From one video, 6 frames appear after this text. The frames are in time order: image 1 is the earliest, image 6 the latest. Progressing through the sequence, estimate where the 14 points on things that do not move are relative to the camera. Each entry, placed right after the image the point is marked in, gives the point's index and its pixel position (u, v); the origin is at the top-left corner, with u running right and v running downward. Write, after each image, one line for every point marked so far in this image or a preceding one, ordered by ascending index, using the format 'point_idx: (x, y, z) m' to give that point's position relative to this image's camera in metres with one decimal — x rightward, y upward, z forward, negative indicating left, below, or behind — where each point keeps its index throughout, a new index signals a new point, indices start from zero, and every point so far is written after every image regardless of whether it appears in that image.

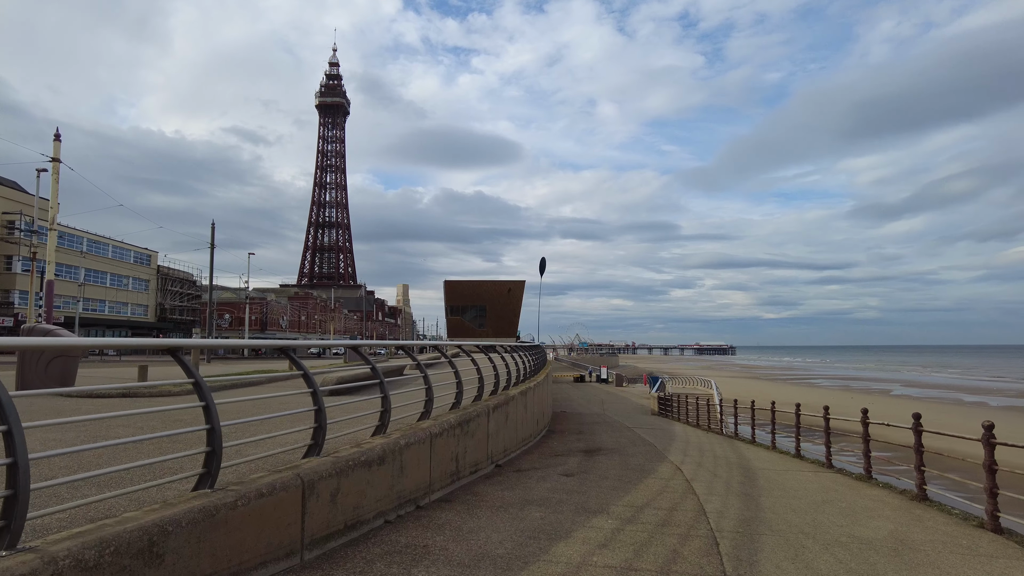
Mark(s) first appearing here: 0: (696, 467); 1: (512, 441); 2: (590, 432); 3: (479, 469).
0: (+3.0, -2.9, +9.9) m
1: (0.0, -2.5, +10.2) m
2: (+2.2, -4.0, +17.4) m
3: (-0.4, -2.4, +8.1) m
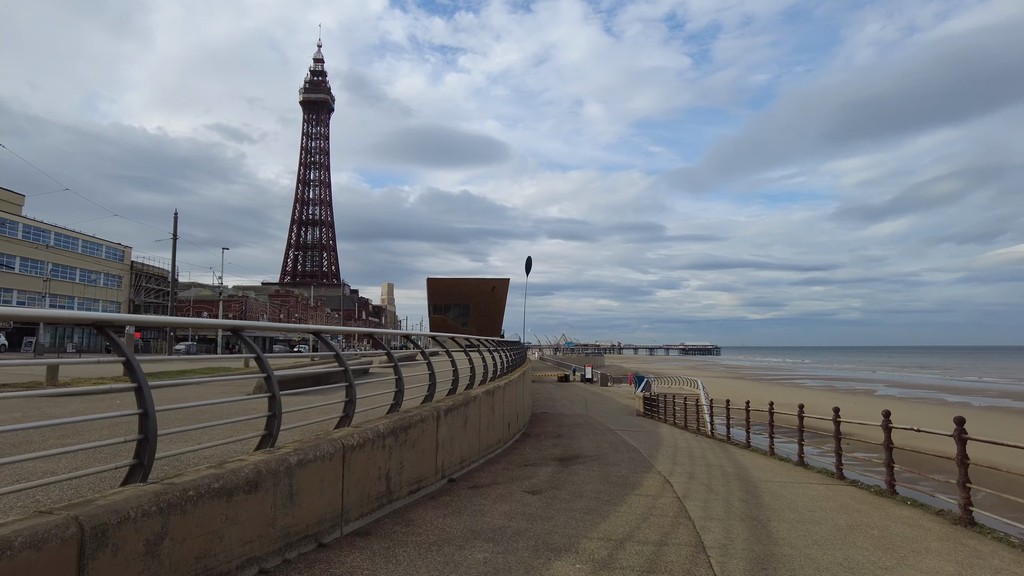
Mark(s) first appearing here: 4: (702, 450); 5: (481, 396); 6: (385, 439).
0: (+2.4, -2.6, +8.4) m
1: (-0.6, -2.3, +8.7) m
2: (+1.4, -3.8, +15.8) m
3: (-1.0, -2.1, +6.6) m
4: (+4.0, -3.5, +13.2) m
5: (-0.5, -1.7, +9.5) m
6: (-1.2, -1.4, +5.7) m
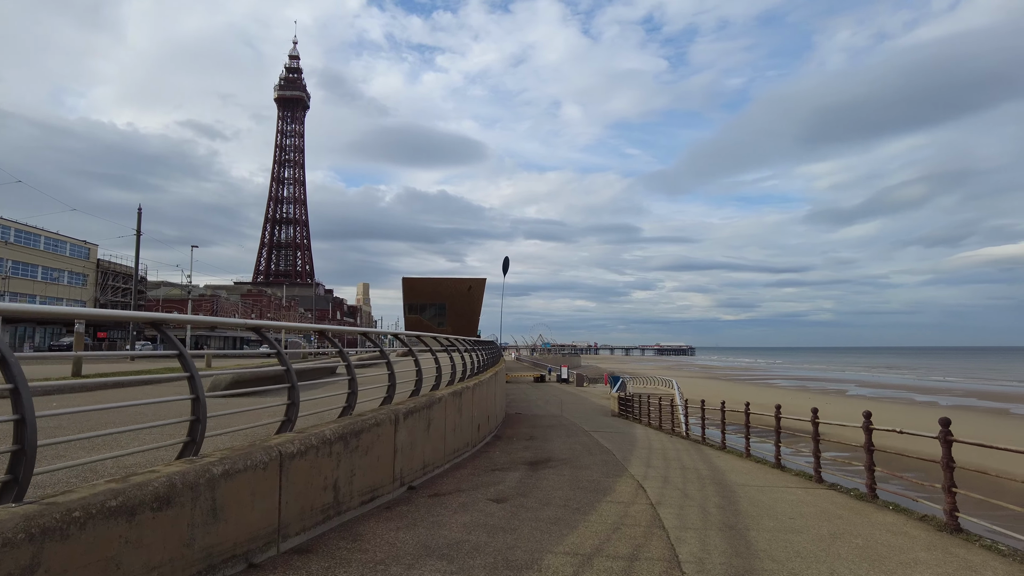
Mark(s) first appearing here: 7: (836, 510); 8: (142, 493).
0: (+2.0, -2.5, +8.0) m
1: (-1.0, -2.2, +8.2) m
2: (+0.7, -3.7, +15.4) m
3: (-1.3, -2.1, +6.1) m
4: (+3.4, -3.4, +12.8) m
5: (-1.0, -1.6, +9.0) m
6: (-1.5, -1.3, +5.2) m
7: (+3.5, -2.4, +6.7) m
8: (-1.9, -1.1, +3.2) m
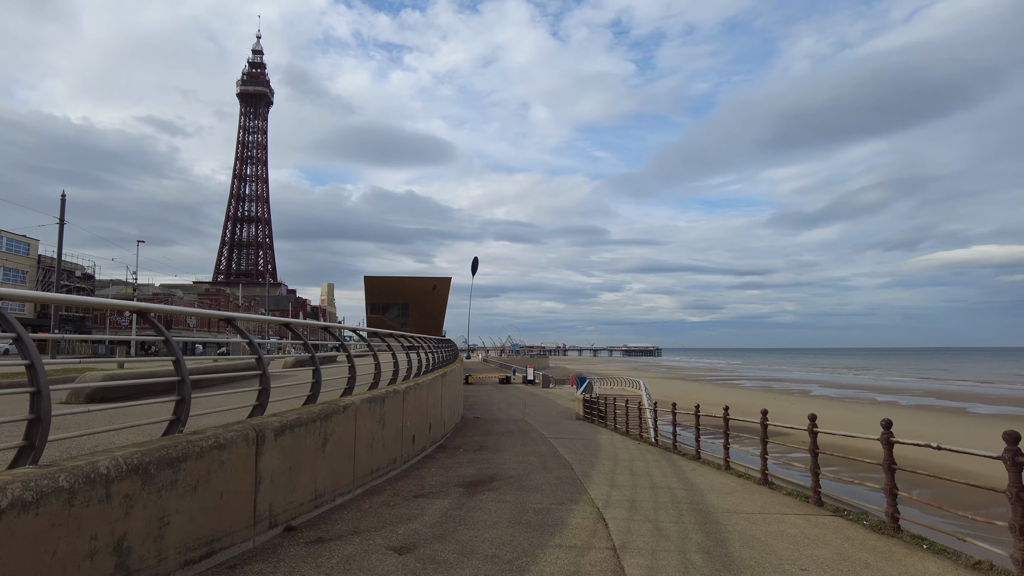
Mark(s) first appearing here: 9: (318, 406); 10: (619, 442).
0: (+1.2, -2.3, +6.3) m
1: (-1.8, -1.9, +6.3) m
2: (-0.4, -3.5, +13.6) m
3: (-2.0, -1.8, +4.2) m
4: (+2.4, -3.2, +11.2) m
5: (-1.8, -1.3, +7.1) m
6: (-2.1, -1.0, +3.3) m
7: (+2.8, -2.1, +5.0) m
8: (-2.4, -0.8, +1.3) m
9: (-1.9, -1.2, +6.1) m
10: (+3.2, -4.6, +18.4) m
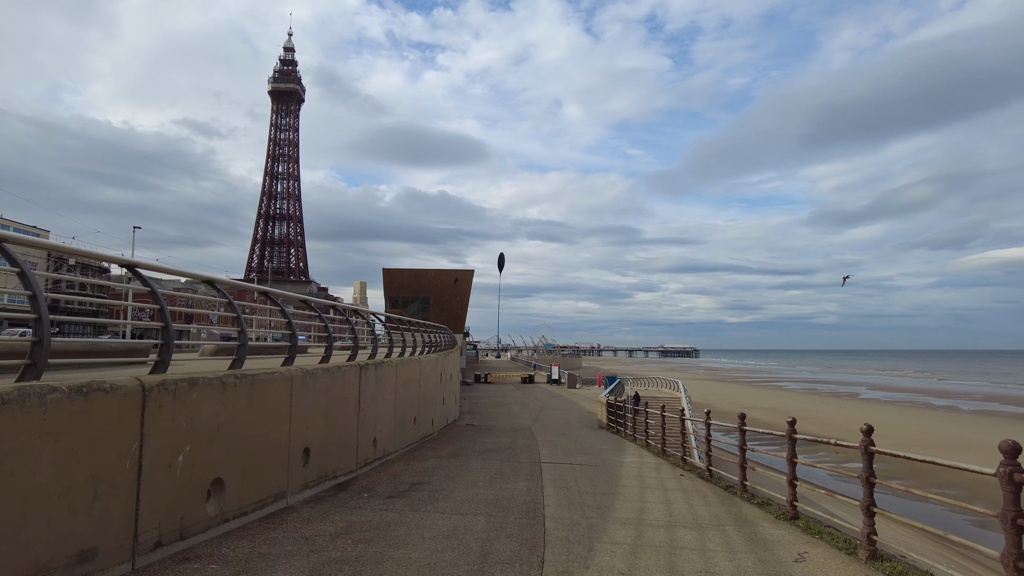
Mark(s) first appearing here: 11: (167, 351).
0: (+0.3, -1.6, +1.8) m
1: (-2.7, -1.3, +2.0) m
2: (-0.9, -2.8, +9.3) m
3: (-3.0, -1.1, -0.1) m
4: (+1.7, -2.5, +6.7) m
5: (-2.6, -0.7, +2.9) m
6: (-3.2, -0.4, -1.0) m
7: (+1.8, -1.5, +0.5) m
8: (-3.6, -0.1, -2.9) m
9: (-2.9, -0.5, +1.9) m
10: (+3.0, -3.9, +13.8) m
11: (-3.4, -0.6, +6.1) m
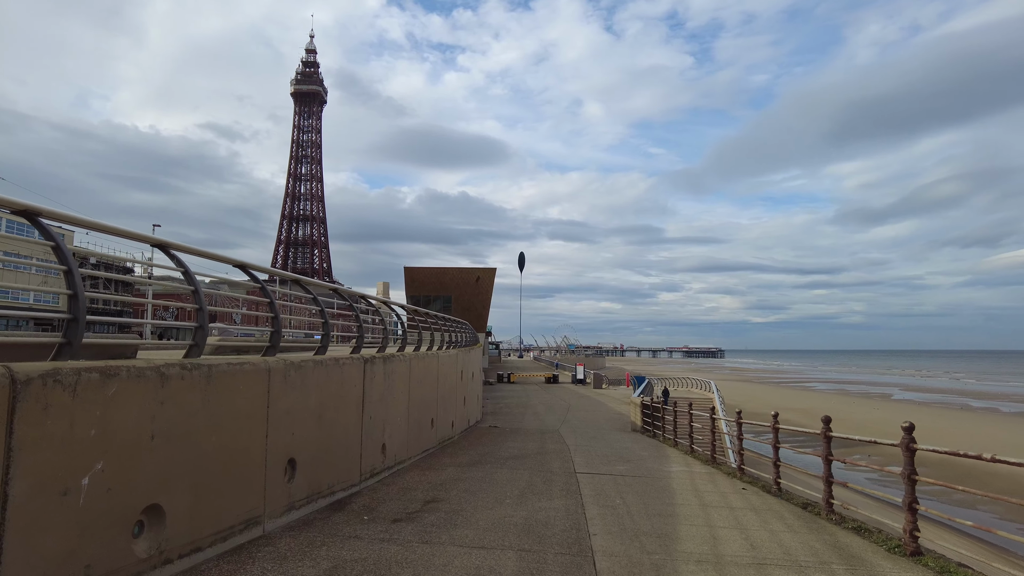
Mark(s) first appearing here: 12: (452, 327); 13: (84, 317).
0: (+0.4, -1.3, 0.0) m
1: (-2.5, -0.9, +0.3) m
2: (-0.5, -2.5, +7.5) m
3: (-2.9, -0.8, -1.8) m
4: (+2.1, -2.2, +4.8) m
5: (-2.4, -0.3, +1.1) m
6: (-3.1, 0.0, -2.7) m
7: (+1.9, -1.1, -1.4) m
8: (-3.6, +0.2, -4.6) m
9: (-2.7, -0.2, +0.2) m
10: (+3.5, -3.6, +11.9) m
11: (-3.1, -0.3, +4.4) m
12: (-1.9, -1.2, +19.2) m
13: (-3.1, -0.2, +4.4) m
